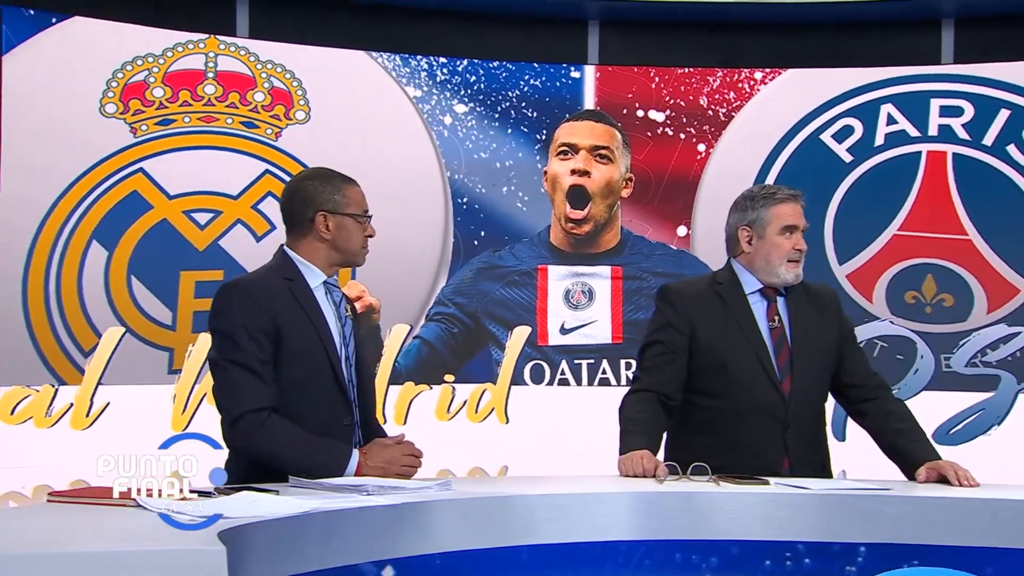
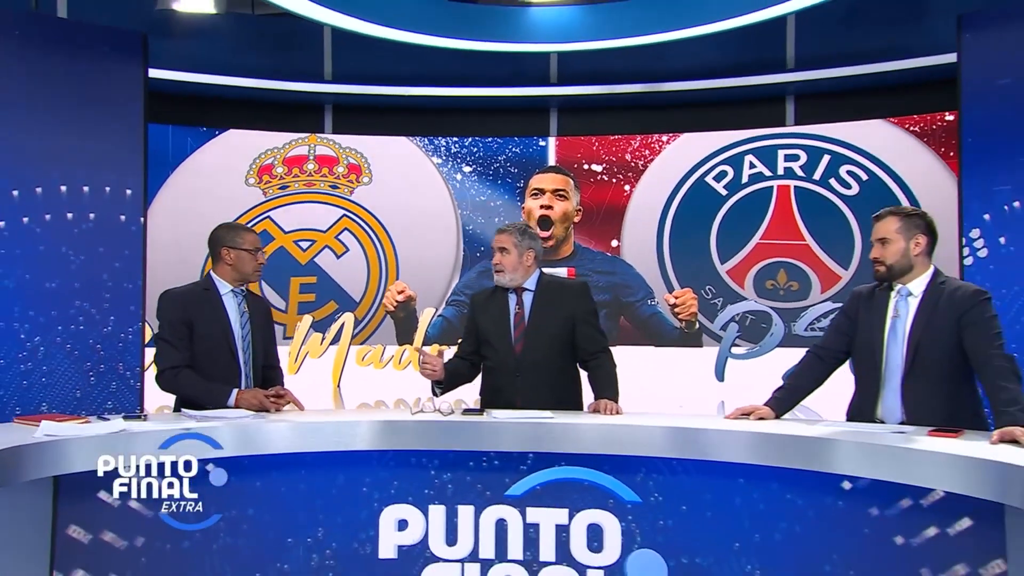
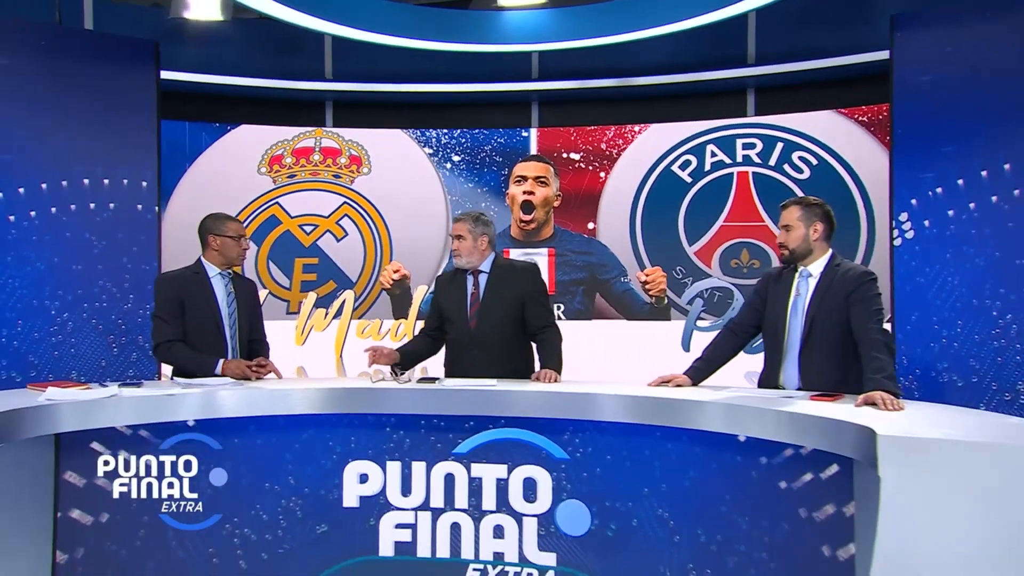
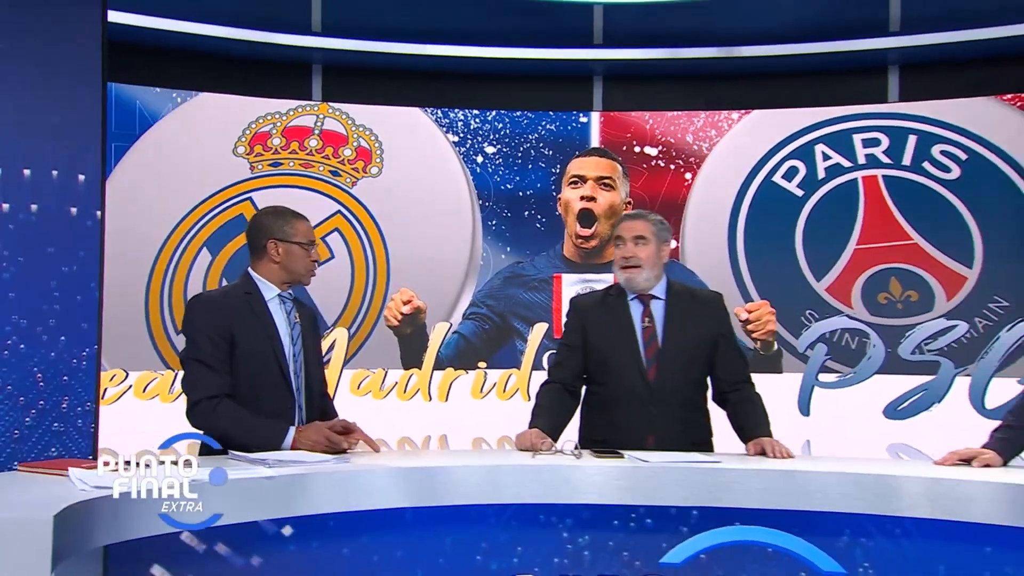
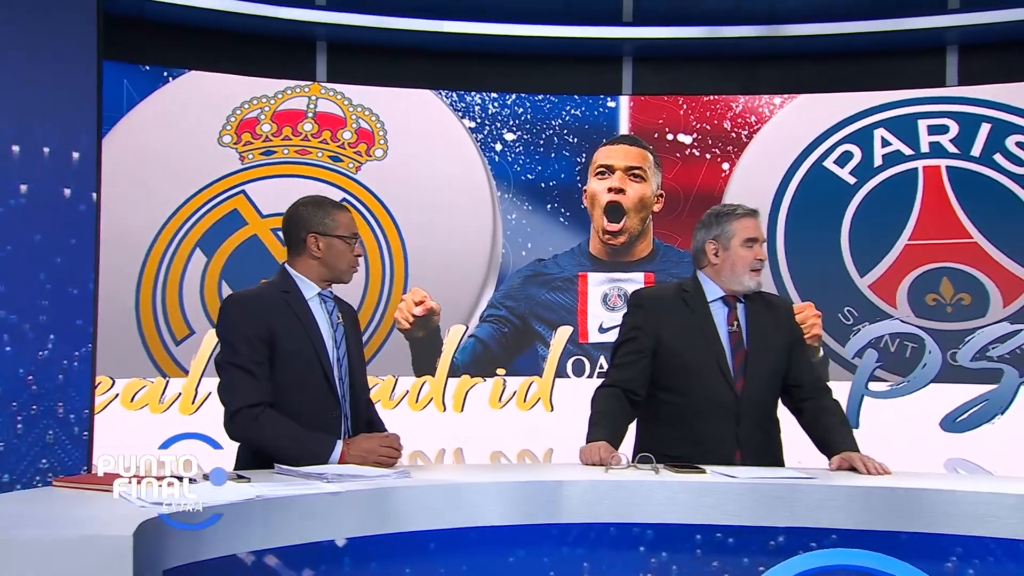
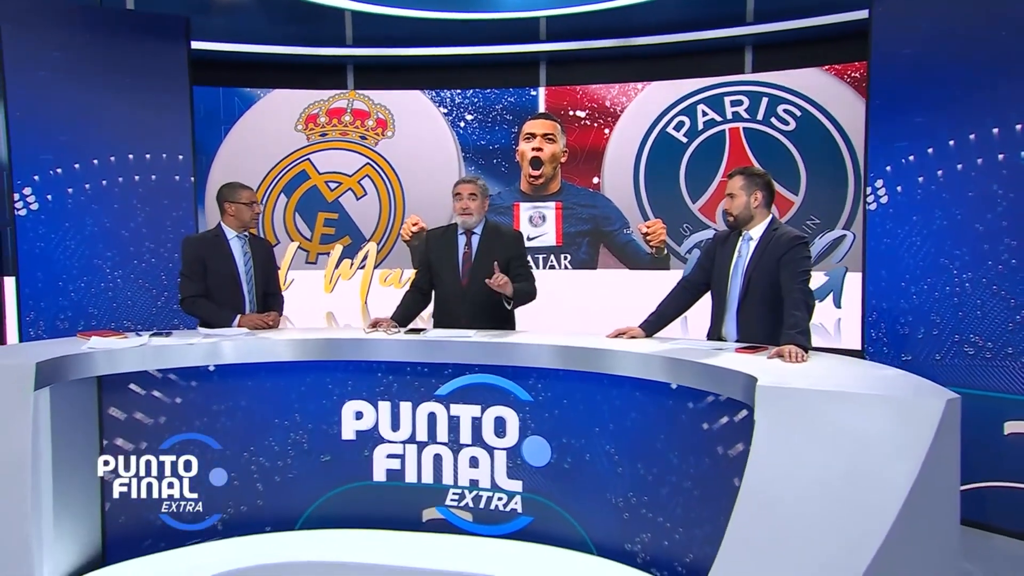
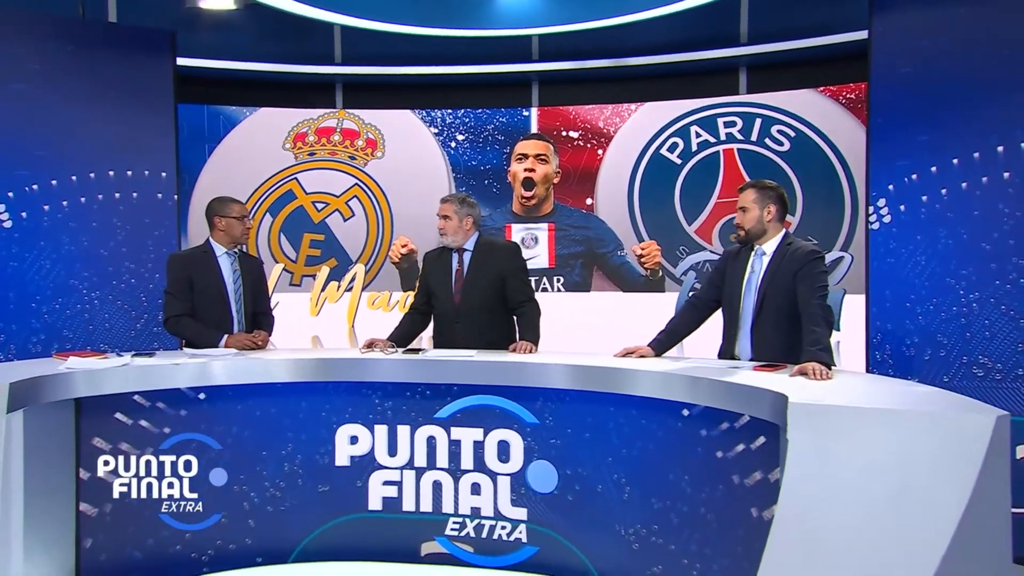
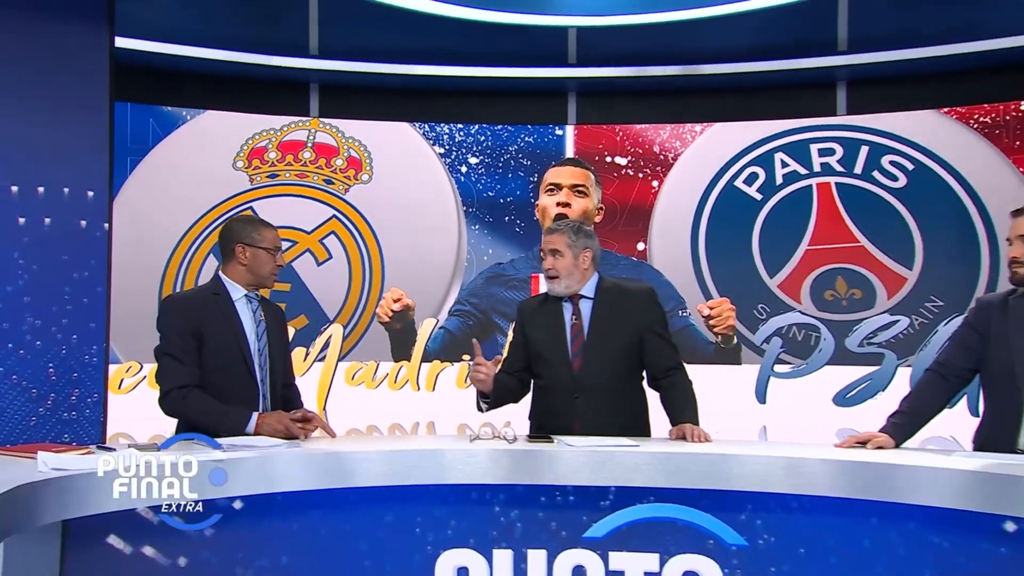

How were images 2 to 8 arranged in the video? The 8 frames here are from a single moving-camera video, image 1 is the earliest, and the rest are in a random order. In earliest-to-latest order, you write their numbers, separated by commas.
5, 4, 8, 2, 3, 7, 6
